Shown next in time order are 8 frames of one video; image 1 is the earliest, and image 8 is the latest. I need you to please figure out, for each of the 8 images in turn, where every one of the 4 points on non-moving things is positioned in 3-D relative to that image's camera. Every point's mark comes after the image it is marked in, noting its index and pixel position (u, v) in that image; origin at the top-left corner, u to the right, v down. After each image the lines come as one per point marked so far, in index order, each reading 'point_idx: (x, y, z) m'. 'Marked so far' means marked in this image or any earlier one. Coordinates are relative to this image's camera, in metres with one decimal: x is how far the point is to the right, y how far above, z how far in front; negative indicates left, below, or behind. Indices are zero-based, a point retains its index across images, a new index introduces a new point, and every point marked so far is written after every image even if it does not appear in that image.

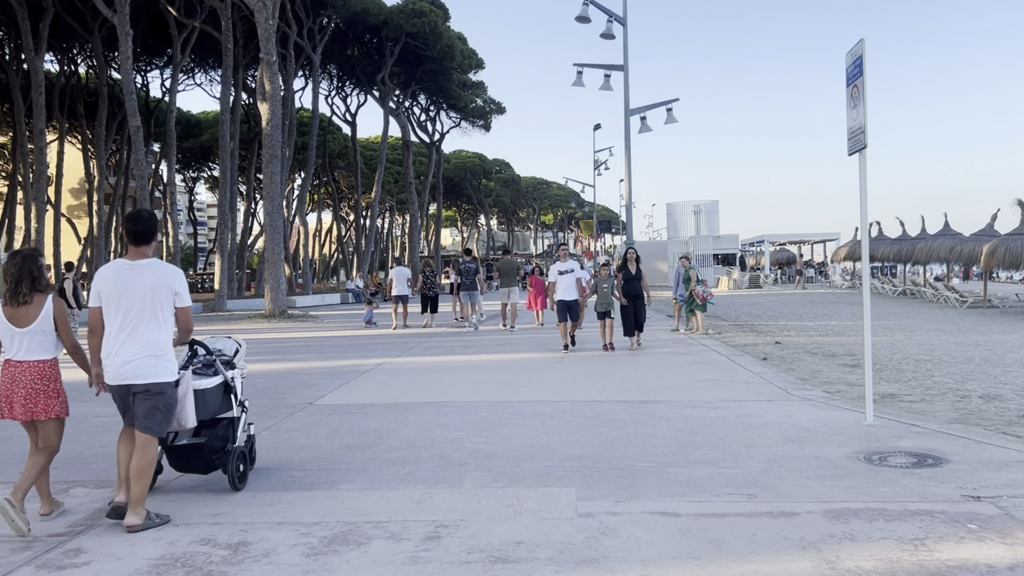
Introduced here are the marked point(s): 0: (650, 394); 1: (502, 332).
0: (+1.5, -1.1, +9.2) m
1: (-0.1, -0.9, +18.0) m
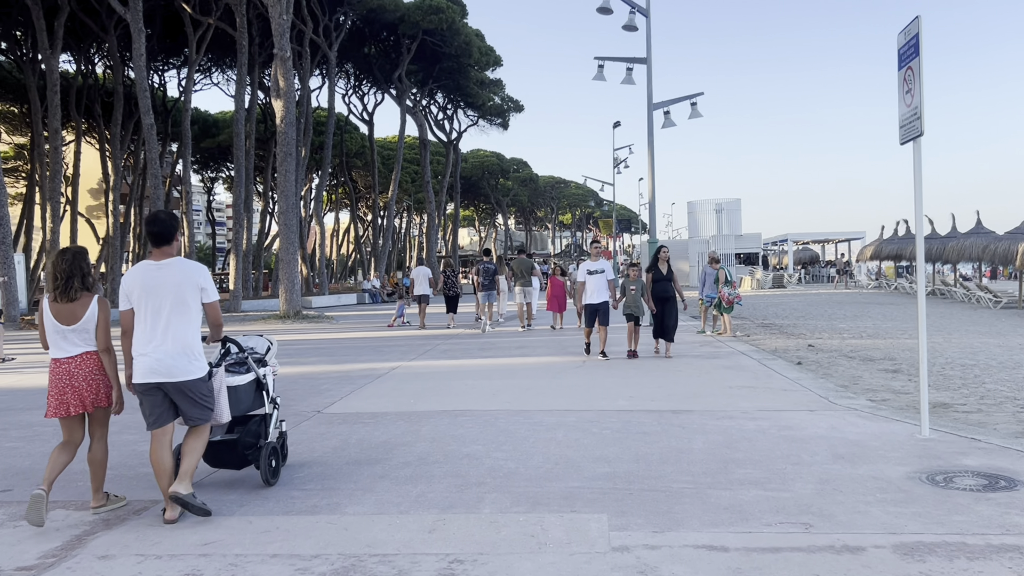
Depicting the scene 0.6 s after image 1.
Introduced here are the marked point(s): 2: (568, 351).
0: (+1.7, -1.2, +8.6) m
1: (+0.3, -0.9, +17.4) m
2: (+0.9, -1.0, +13.9) m
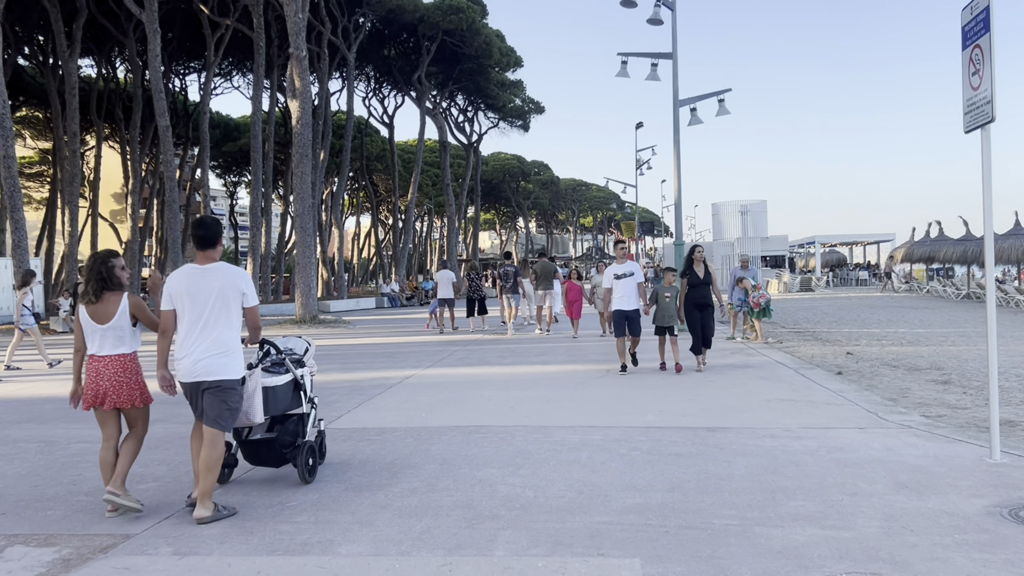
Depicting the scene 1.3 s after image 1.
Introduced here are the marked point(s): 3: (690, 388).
0: (+1.9, -1.2, +7.8) m
1: (+0.7, -1.0, +16.7) m
2: (+1.2, -1.1, +13.2) m
3: (+2.0, -1.2, +9.6) m
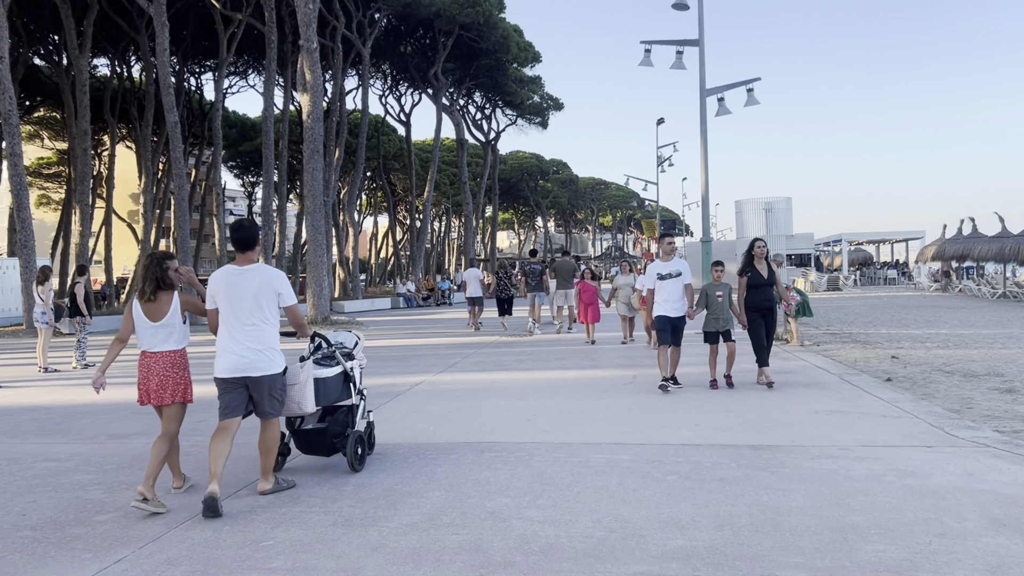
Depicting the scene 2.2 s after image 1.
0: (+2.0, -1.2, +6.9) m
1: (+1.0, -1.0, +15.8) m
2: (+1.5, -1.1, +12.2) m
3: (+2.2, -1.1, +8.7) m
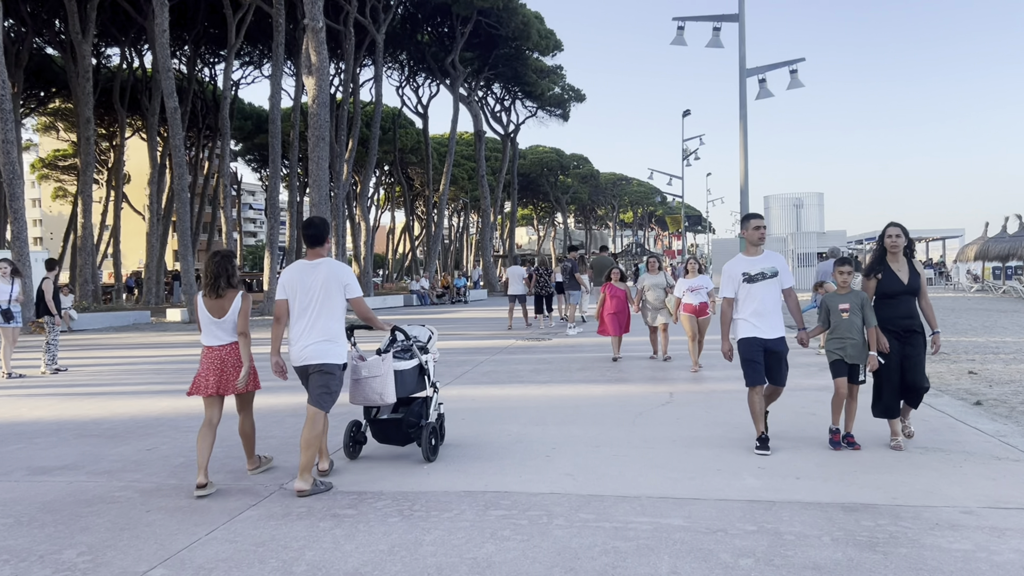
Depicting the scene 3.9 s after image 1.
0: (+2.1, -1.2, +5.3) m
1: (+1.3, -1.0, +14.2) m
2: (+1.7, -1.1, +10.6) m
3: (+2.3, -1.2, +7.1) m
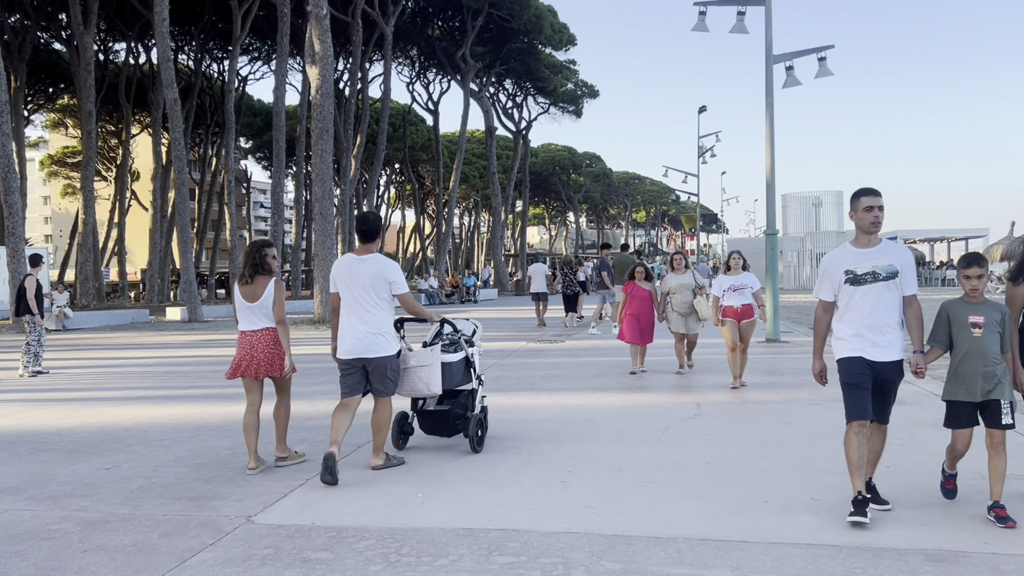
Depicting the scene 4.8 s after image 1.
0: (+2.1, -1.2, +4.4) m
1: (+1.4, -1.0, +13.3) m
2: (+1.8, -1.1, +9.7) m
3: (+2.4, -1.2, +6.2) m
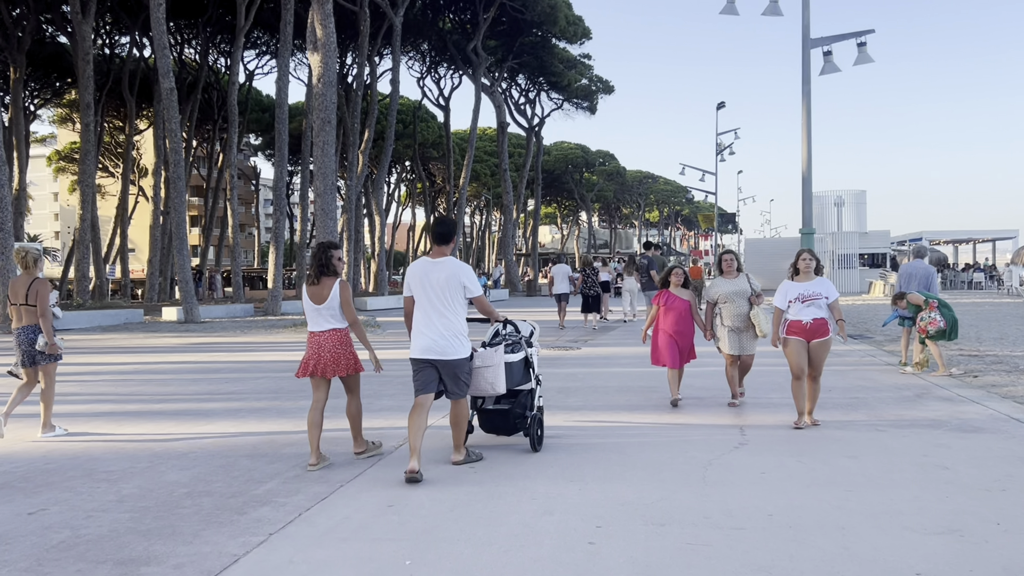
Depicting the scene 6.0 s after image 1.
0: (+2.2, -1.3, +3.2) m
1: (+1.6, -1.0, +12.1) m
2: (+1.9, -1.1, +8.6) m
3: (+2.5, -1.2, +5.0) m
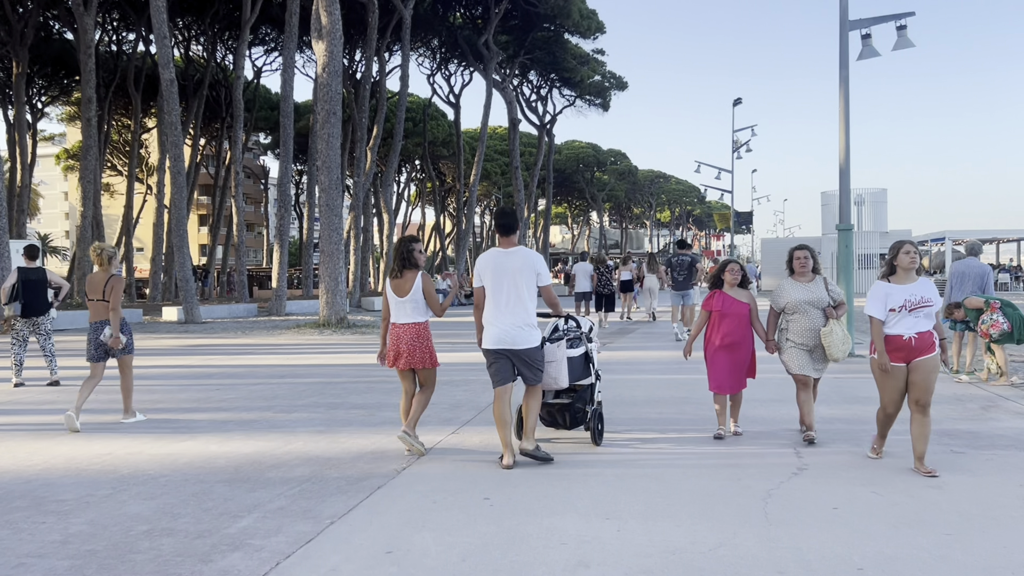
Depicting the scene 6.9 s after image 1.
0: (+2.3, -1.3, +2.3) m
1: (+1.8, -1.0, +11.2) m
2: (+2.1, -1.1, +7.6) m
3: (+2.6, -1.2, +4.0) m
